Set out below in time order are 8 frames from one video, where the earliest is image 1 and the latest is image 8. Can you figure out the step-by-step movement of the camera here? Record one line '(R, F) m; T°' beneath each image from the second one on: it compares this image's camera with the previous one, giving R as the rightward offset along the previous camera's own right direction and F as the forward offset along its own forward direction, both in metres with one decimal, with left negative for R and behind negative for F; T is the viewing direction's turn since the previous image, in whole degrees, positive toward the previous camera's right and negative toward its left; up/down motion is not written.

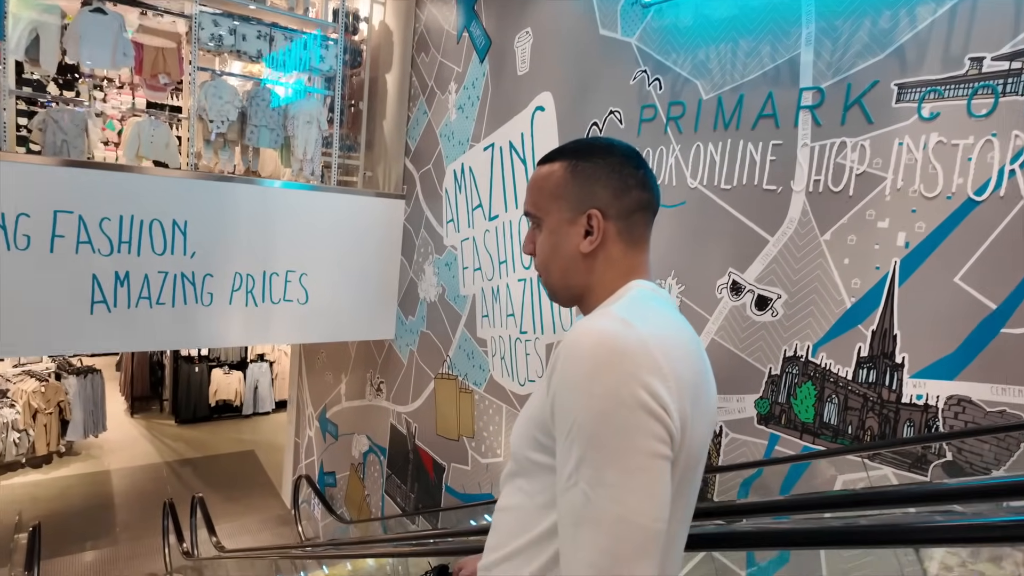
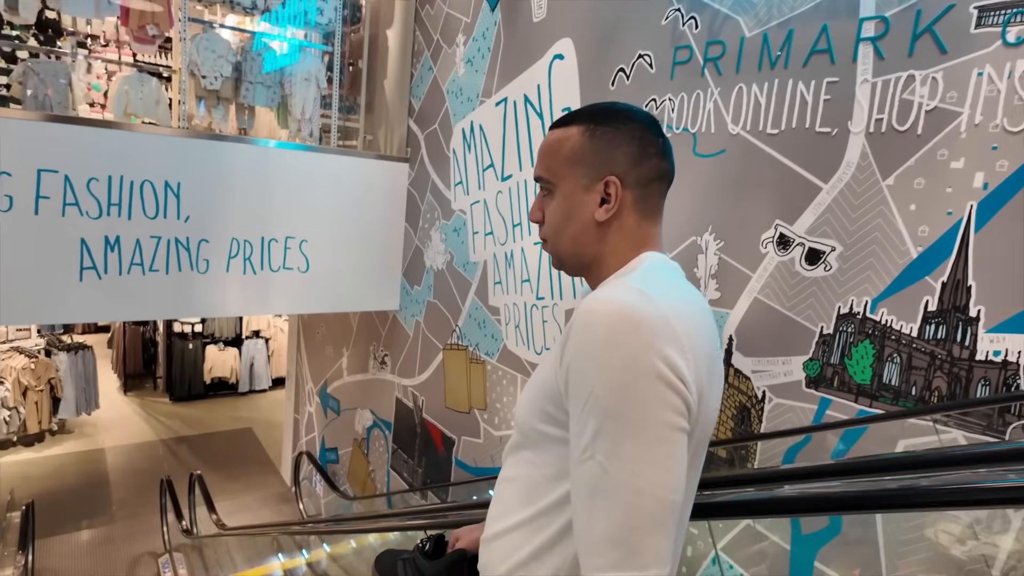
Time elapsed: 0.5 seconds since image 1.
(-0.1, +0.2) m; +1°
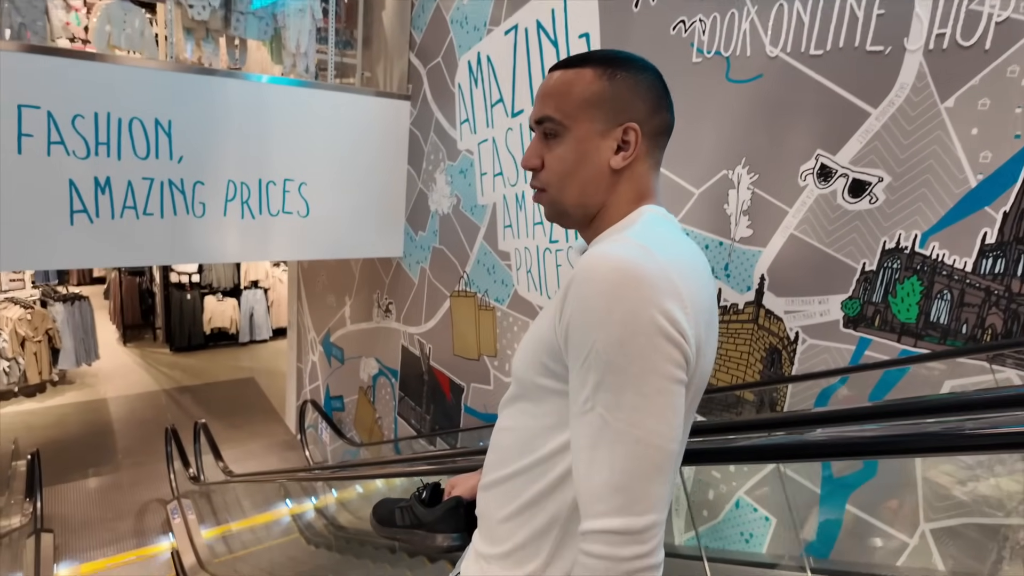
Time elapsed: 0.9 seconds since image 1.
(-0.1, +0.1) m; 0°
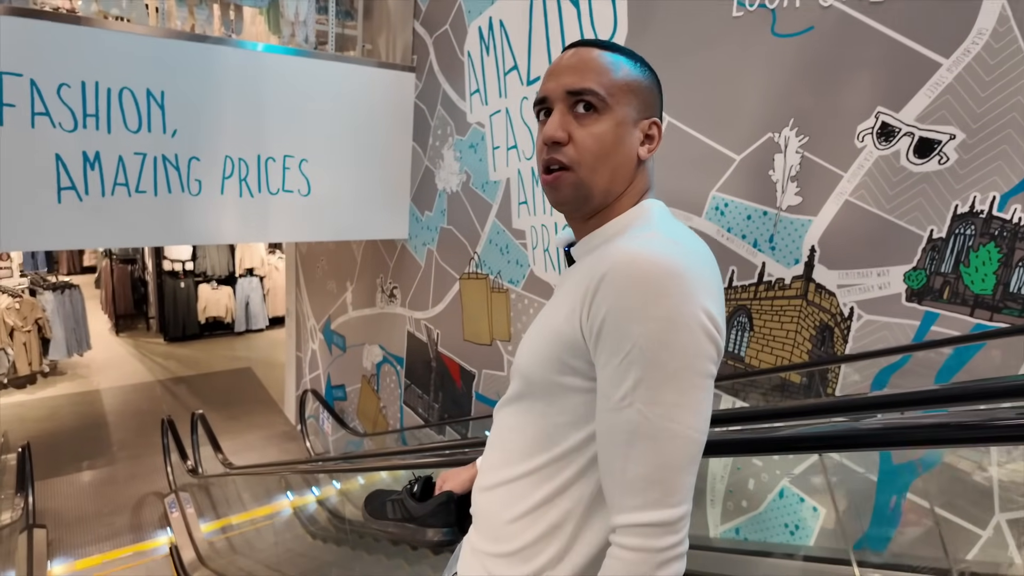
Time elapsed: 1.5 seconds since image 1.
(-0.1, +0.2) m; +1°
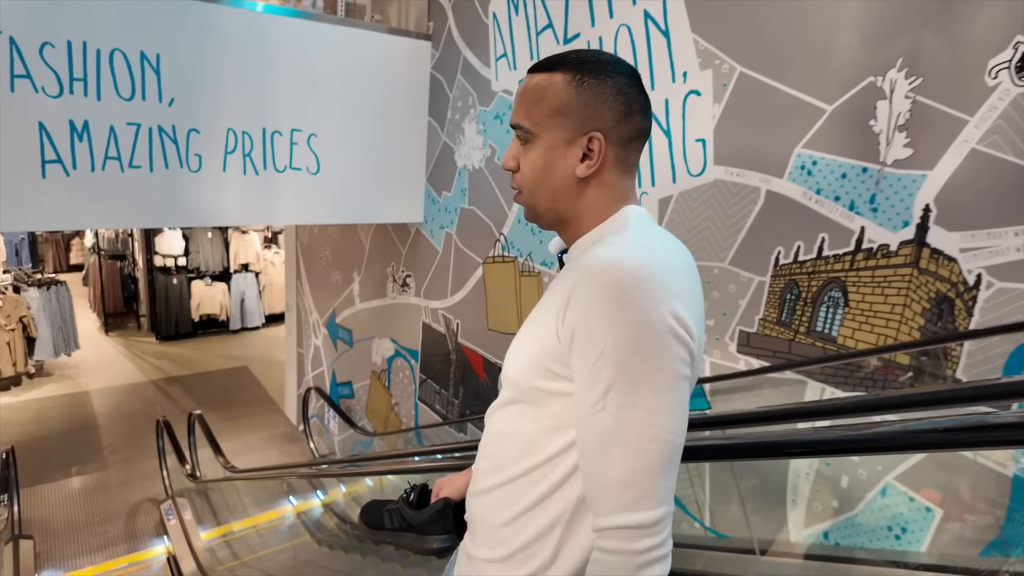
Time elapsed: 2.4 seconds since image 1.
(-0.2, +0.3) m; +1°
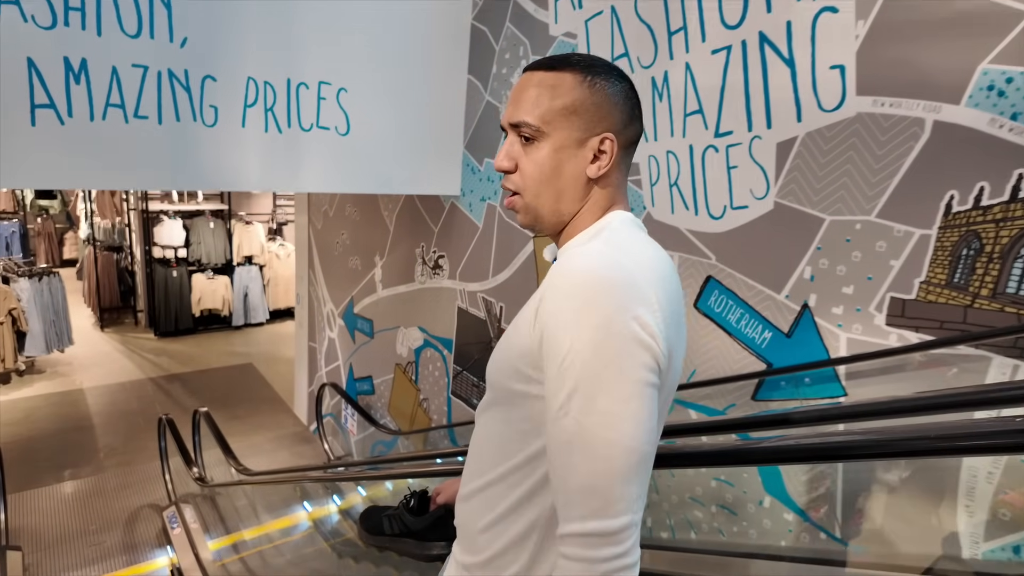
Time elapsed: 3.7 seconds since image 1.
(-0.3, +0.4) m; 0°
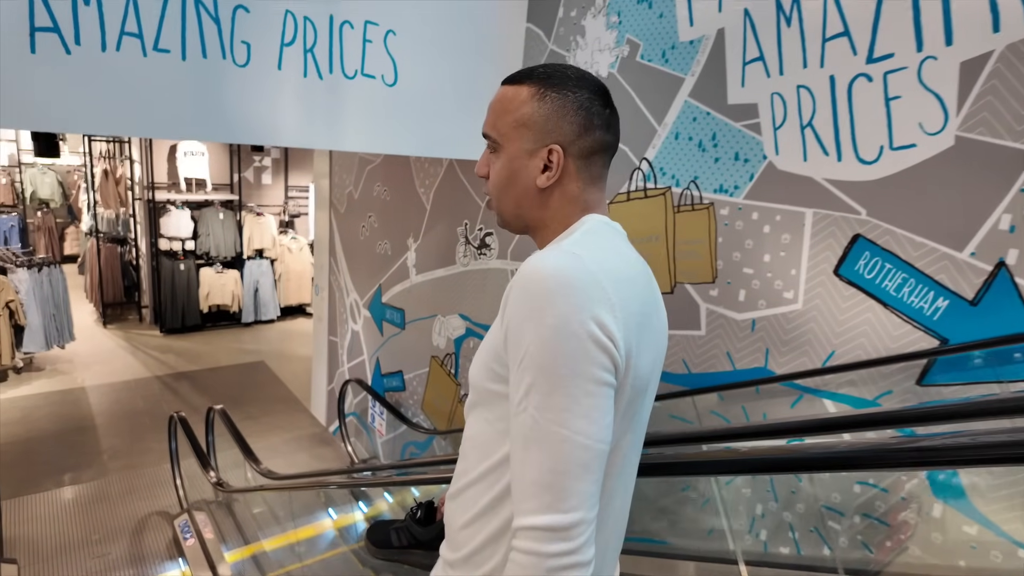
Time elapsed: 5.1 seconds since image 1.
(-0.3, +0.4) m; 0°
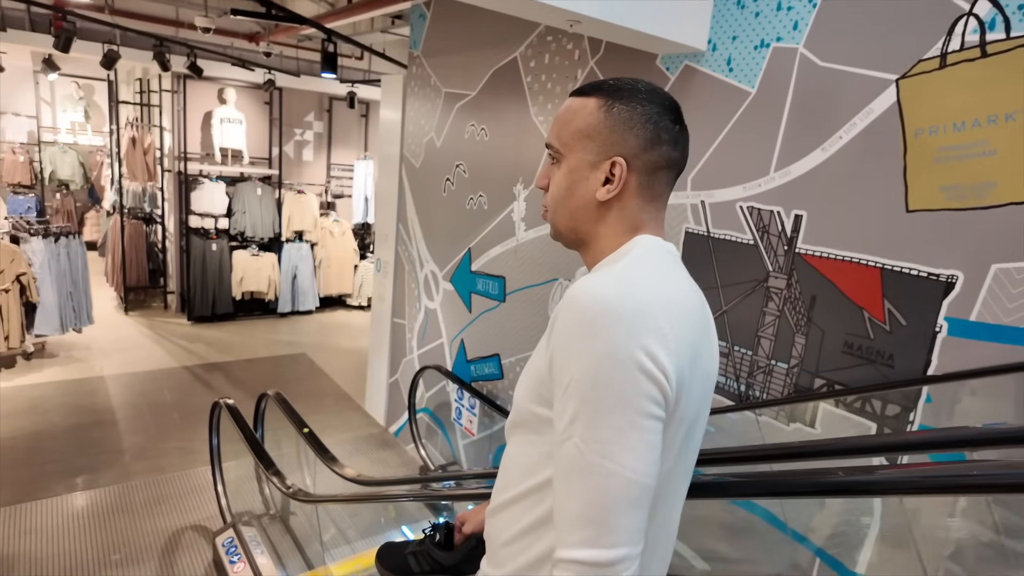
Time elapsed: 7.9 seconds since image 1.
(-0.6, +0.8) m; -1°
